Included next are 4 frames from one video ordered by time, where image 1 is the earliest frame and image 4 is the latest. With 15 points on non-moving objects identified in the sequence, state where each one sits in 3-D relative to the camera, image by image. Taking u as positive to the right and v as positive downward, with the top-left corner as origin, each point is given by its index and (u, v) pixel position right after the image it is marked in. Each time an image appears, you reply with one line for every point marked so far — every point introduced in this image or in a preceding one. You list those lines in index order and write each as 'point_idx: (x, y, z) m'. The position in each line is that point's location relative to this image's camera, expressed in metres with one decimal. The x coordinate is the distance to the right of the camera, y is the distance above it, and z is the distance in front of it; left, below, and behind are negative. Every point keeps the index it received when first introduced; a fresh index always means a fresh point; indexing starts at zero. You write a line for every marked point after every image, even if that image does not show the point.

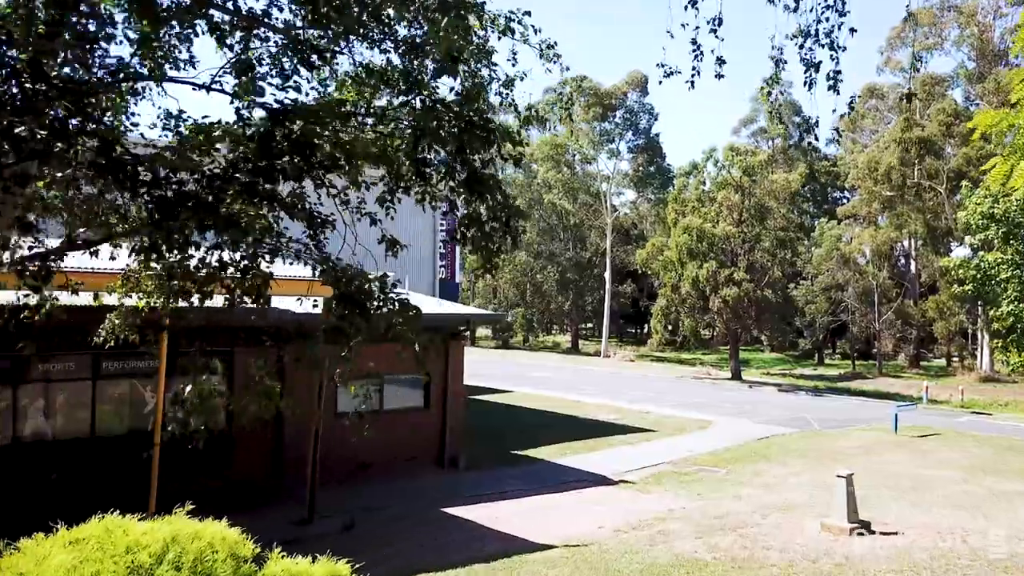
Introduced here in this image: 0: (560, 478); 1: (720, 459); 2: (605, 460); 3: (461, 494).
0: (+0.8, -3.2, +13.4) m
1: (+4.0, -3.3, +15.7) m
2: (+1.7, -3.2, +15.1) m
3: (-0.8, -3.0, +12.1) m
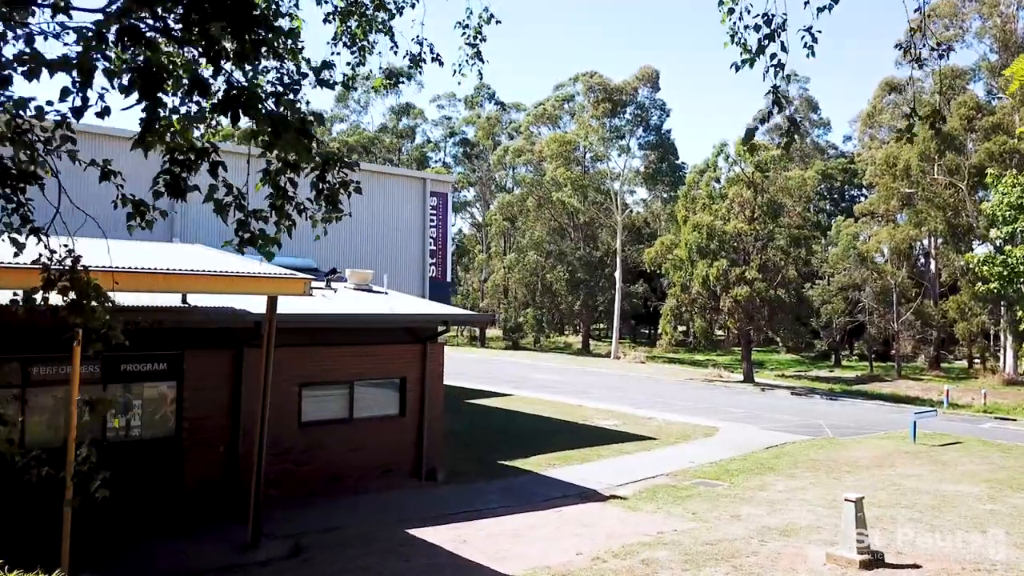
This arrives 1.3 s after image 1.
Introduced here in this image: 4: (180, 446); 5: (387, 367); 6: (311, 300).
0: (+0.5, -3.1, +12.4) m
1: (+3.8, -3.3, +14.6) m
2: (+1.5, -3.2, +14.0) m
3: (-1.1, -3.0, +11.1) m
4: (-4.3, -2.0, +10.5) m
5: (-1.9, -1.2, +12.5) m
6: (-3.0, -0.2, +12.1) m
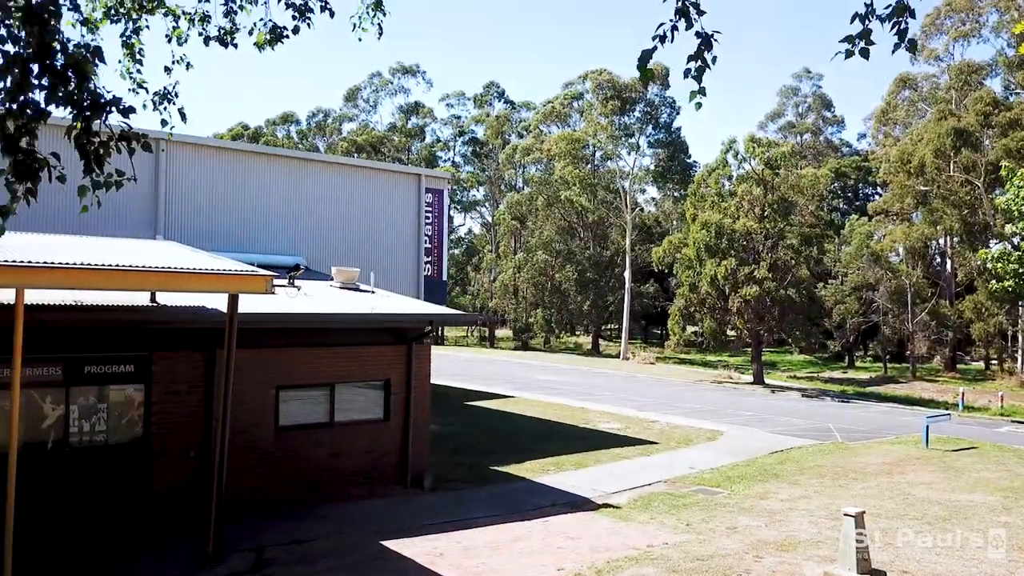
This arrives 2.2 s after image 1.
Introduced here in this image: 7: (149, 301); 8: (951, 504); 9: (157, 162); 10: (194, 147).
0: (+0.3, -3.1, +11.8) m
1: (+3.6, -3.2, +14.0) m
2: (+1.3, -3.2, +13.5) m
3: (-1.3, -3.0, +10.6) m
4: (-4.5, -2.0, +10.0) m
5: (-2.1, -1.2, +12.0) m
6: (-3.2, -0.2, +11.6) m
7: (-4.6, -0.2, +10.2) m
8: (+6.3, -3.1, +11.6) m
9: (-7.0, +2.5, +15.9) m
10: (-6.5, +2.9, +16.4) m
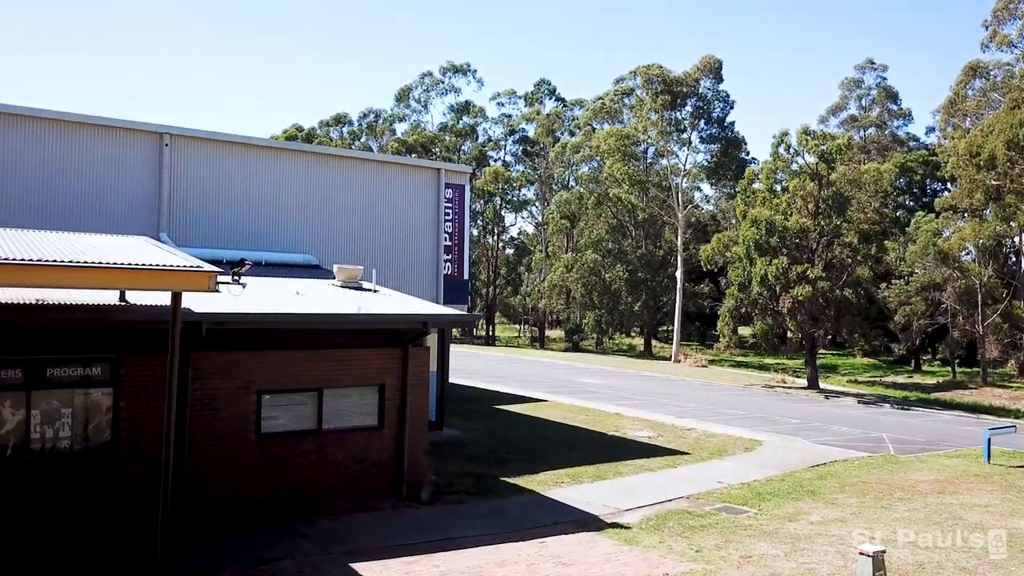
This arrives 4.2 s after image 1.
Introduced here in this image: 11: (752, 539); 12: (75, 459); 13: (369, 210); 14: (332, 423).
0: (+0.3, -3.1, +10.9) m
1: (+3.8, -3.2, +12.8) m
2: (+1.5, -3.1, +12.5) m
3: (-1.4, -3.0, +9.7) m
4: (-4.6, -2.0, +9.4) m
5: (-2.1, -1.2, +11.2) m
6: (-3.2, -0.2, +10.9) m
7: (-4.7, -0.1, +9.7) m
8: (+6.2, -3.1, +10.2) m
9: (-6.7, +2.5, +15.5) m
10: (-6.2, +2.9, +15.9) m
11: (+2.9, -3.0, +9.6) m
12: (-5.0, -2.0, +9.2) m
13: (-3.1, +1.7, +18.1) m
14: (-2.4, -1.8, +11.0) m
